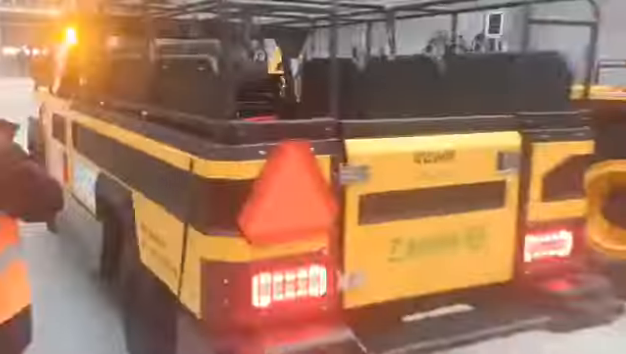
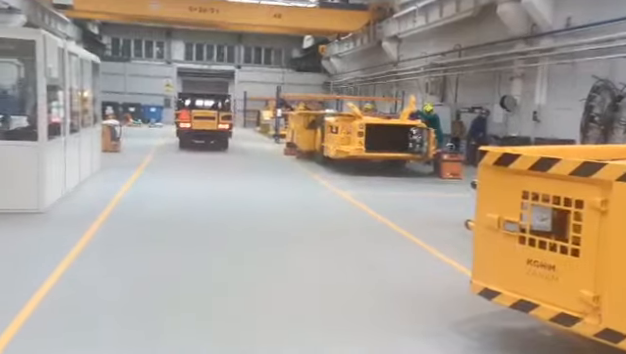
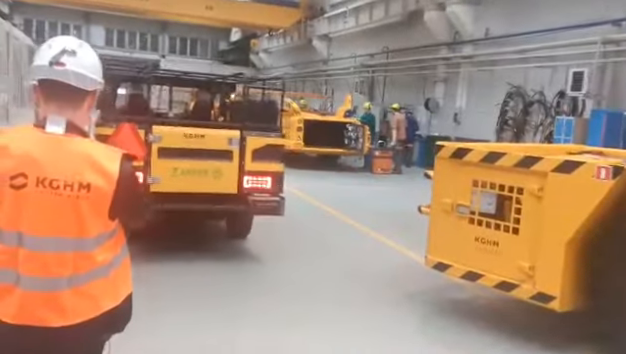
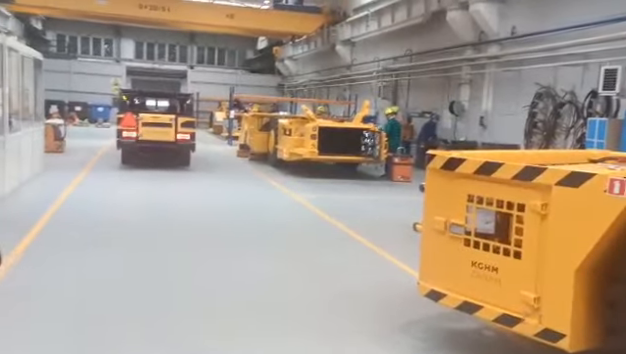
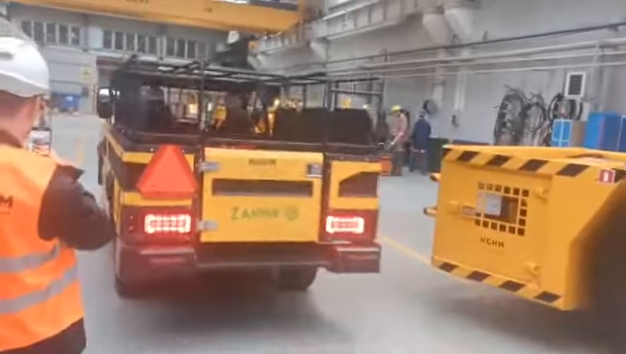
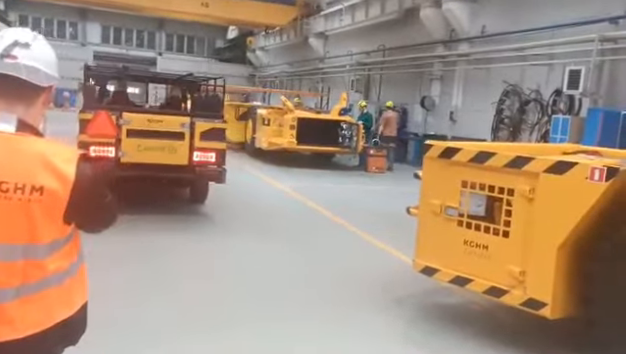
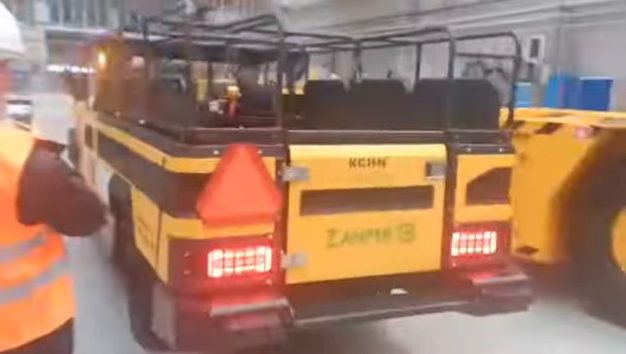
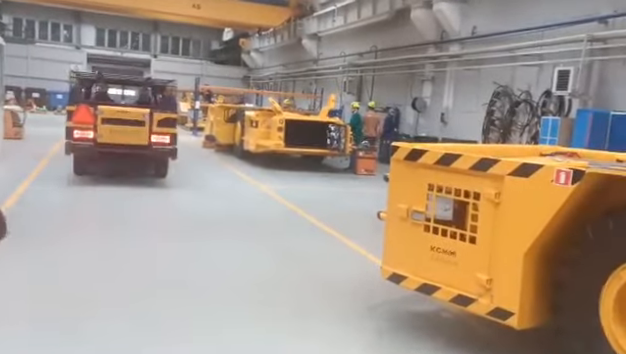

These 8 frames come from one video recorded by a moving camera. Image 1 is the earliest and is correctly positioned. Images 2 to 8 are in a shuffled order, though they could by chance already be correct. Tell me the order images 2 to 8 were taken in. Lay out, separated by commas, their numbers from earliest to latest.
7, 5, 3, 6, 8, 4, 2
